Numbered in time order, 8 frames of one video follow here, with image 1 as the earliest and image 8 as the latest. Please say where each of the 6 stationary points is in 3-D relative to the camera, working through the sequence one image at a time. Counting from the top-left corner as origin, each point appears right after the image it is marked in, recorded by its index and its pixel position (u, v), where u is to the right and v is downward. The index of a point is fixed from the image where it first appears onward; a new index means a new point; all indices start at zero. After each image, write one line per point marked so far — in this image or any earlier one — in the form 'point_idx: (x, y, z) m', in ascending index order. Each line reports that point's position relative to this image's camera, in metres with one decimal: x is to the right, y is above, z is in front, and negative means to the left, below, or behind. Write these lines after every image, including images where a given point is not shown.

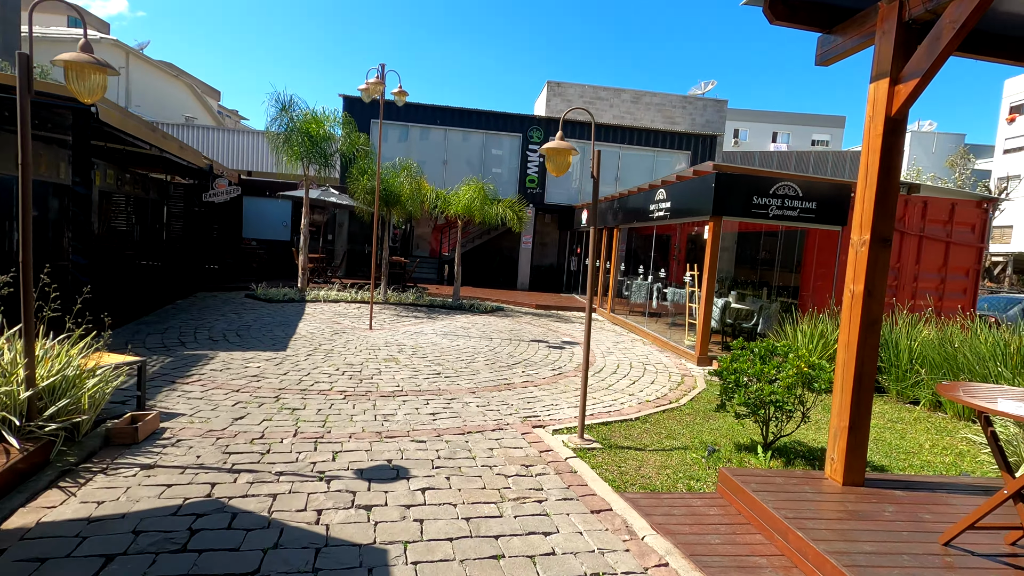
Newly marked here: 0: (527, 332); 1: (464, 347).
0: (+0.3, -0.9, +10.4) m
1: (-0.8, -0.9, +8.4) m
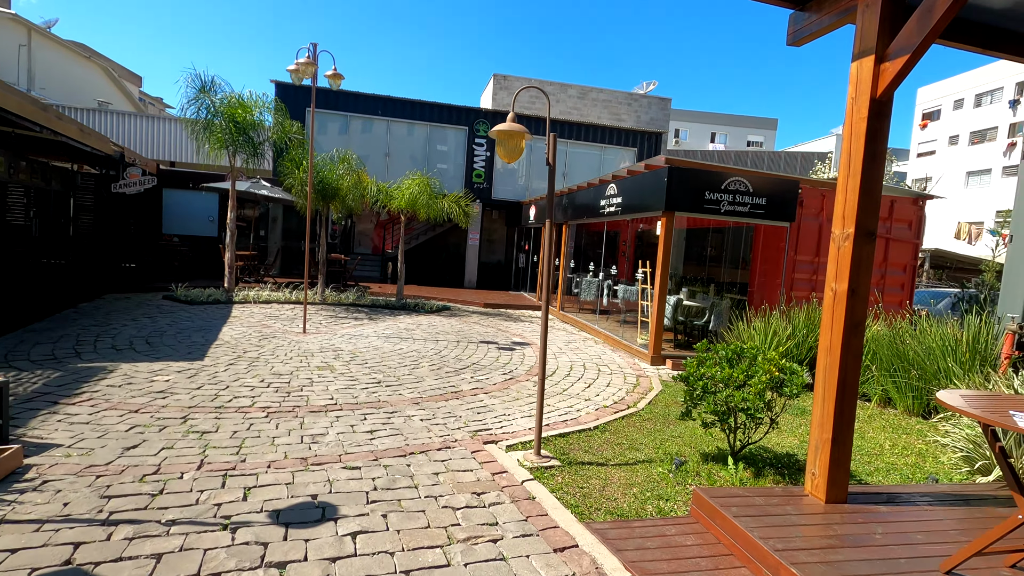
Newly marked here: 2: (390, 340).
0: (-0.7, -0.8, +9.9) m
1: (-1.5, -0.9, +7.8) m
2: (-2.0, -0.8, +8.6) m
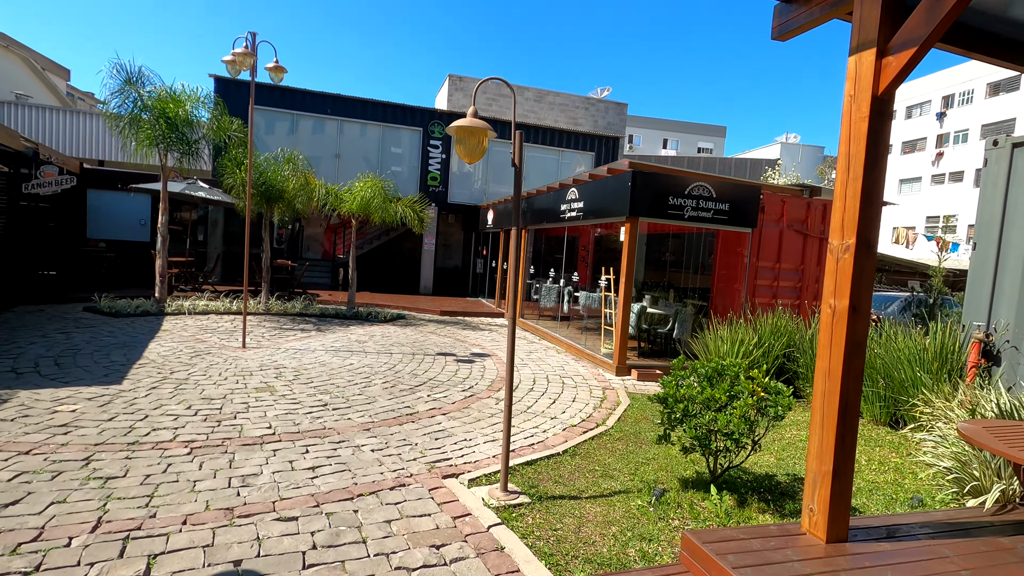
0: (-1.4, -1.0, +9.4) m
1: (-2.1, -1.1, +7.2) m
2: (-2.6, -1.0, +7.9) m
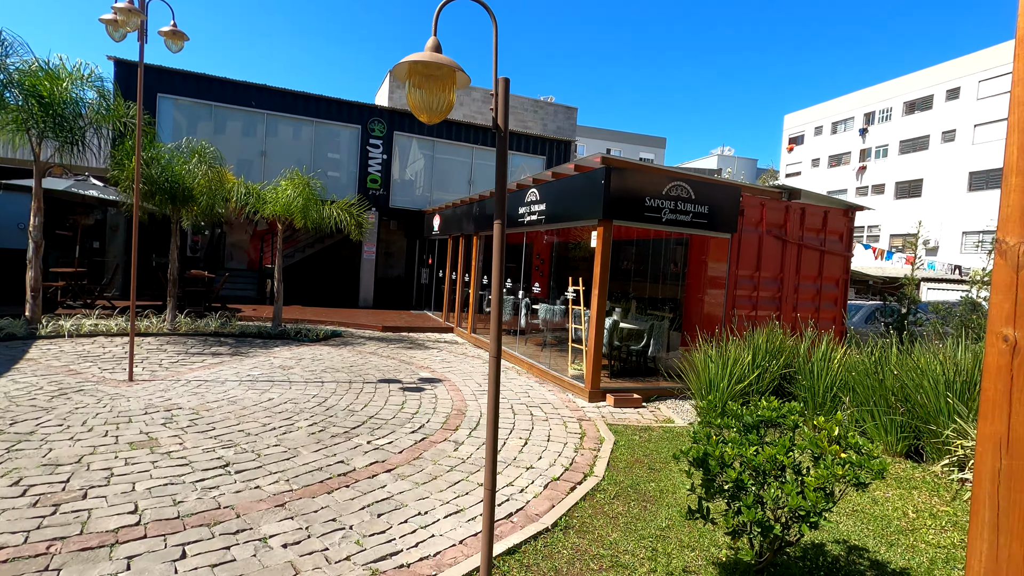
0: (-2.1, -1.2, +8.0) m
1: (-2.5, -1.3, +5.8) m
2: (-3.1, -1.2, +6.4) m
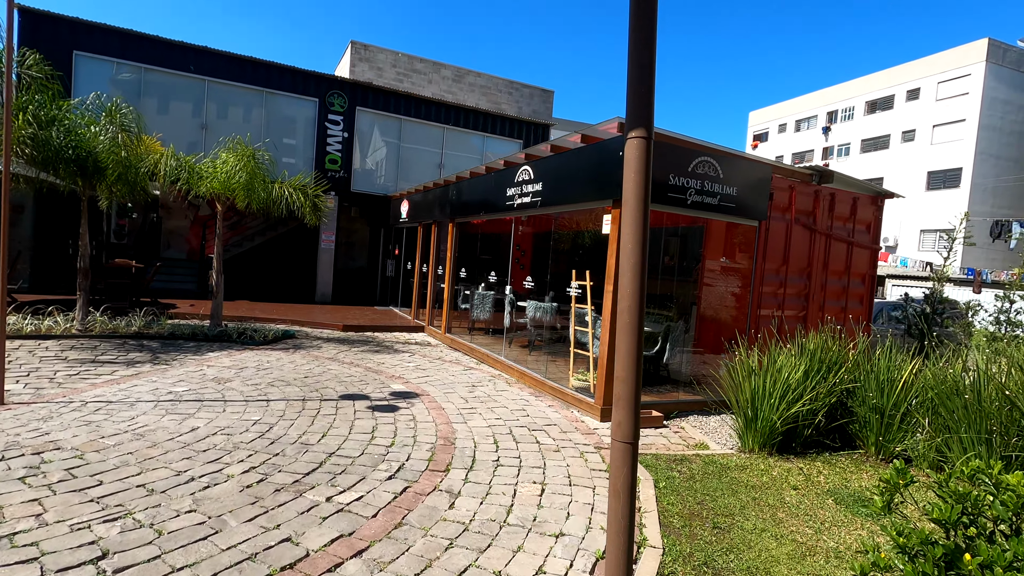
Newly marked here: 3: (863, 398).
0: (-2.2, -1.1, +6.5) m
1: (-2.5, -1.2, +4.3) m
2: (-3.1, -1.1, +4.9) m
3: (+3.4, -1.1, +5.1) m
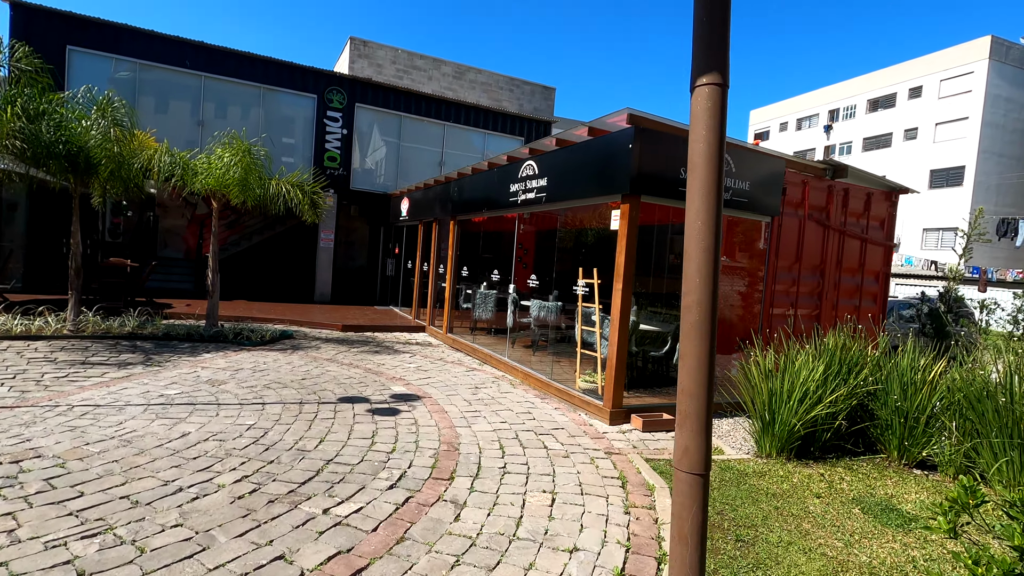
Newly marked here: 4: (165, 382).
0: (-2.1, -1.1, +6.3) m
1: (-2.4, -1.2, +4.1) m
2: (-3.1, -1.1, +4.7) m
3: (+3.4, -1.0, +4.9) m
4: (-3.8, -1.0, +5.8) m
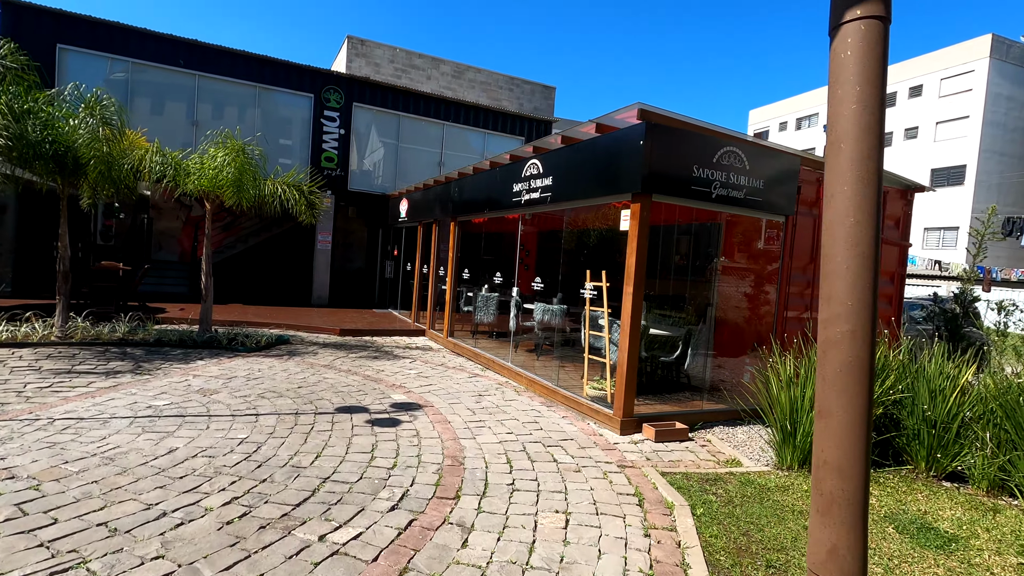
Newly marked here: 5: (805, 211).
0: (-2.1, -1.2, +6.0) m
1: (-2.4, -1.2, +3.8) m
2: (-3.0, -1.2, +4.4) m
3: (+3.5, -1.1, +4.7) m
4: (-3.7, -1.1, +5.5) m
5: (+3.6, +0.9, +6.5) m
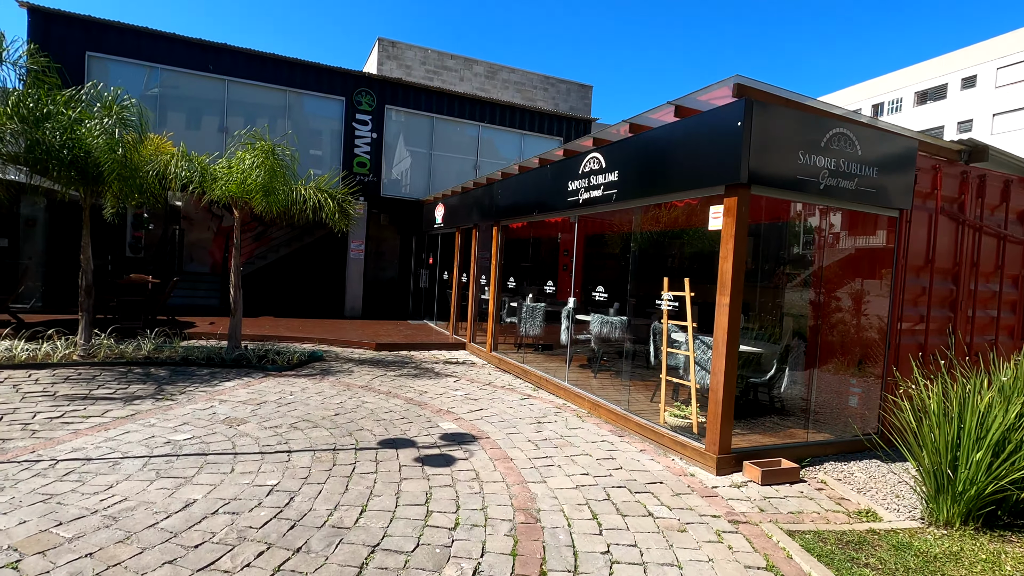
0: (-1.4, -1.3, +5.3) m
1: (-1.8, -1.3, +3.1) m
2: (-2.4, -1.3, +3.7) m
3: (+4.1, -1.1, +3.6) m
4: (-3.1, -1.2, +4.9) m
5: (+4.2, +0.9, +5.5) m
